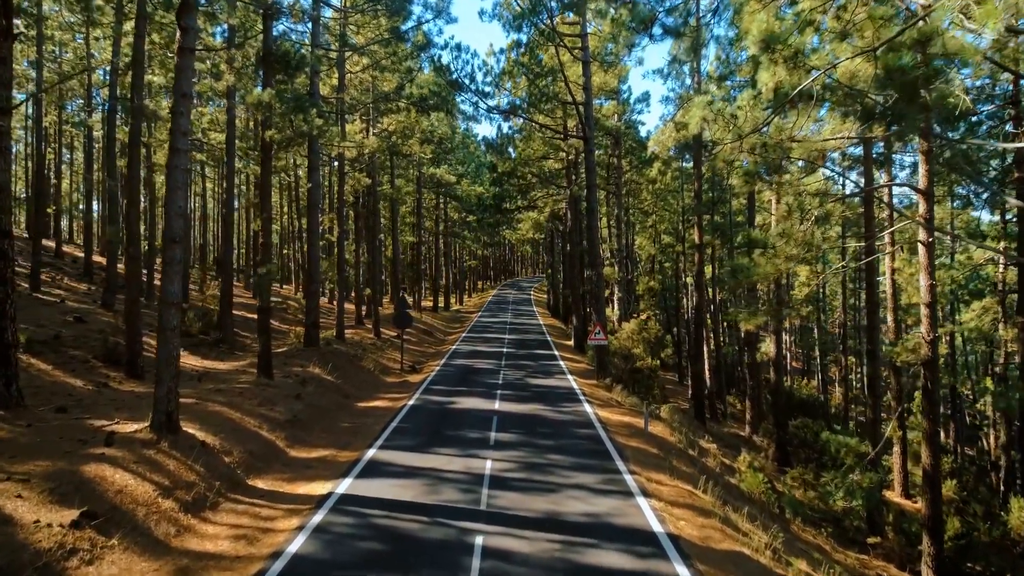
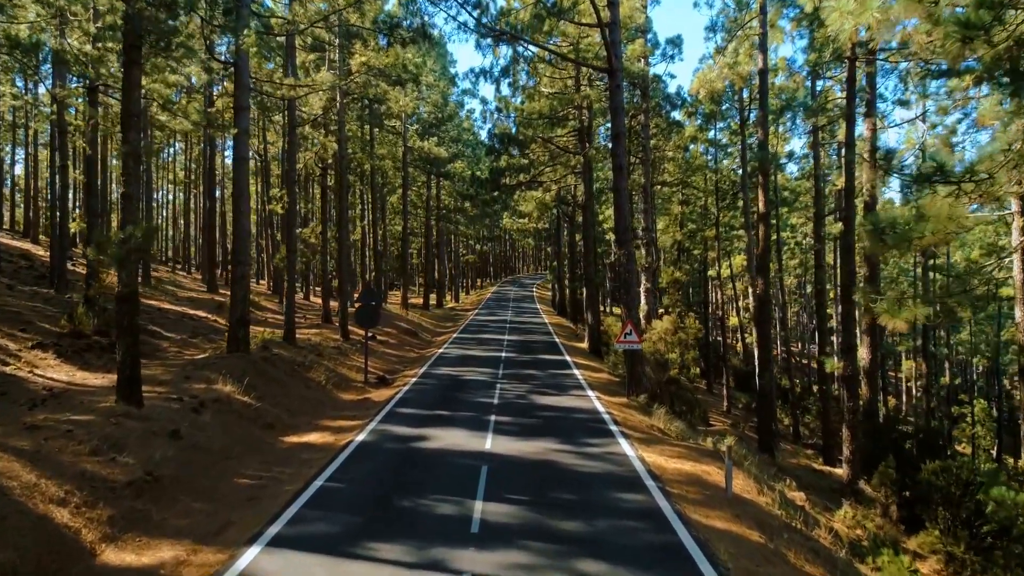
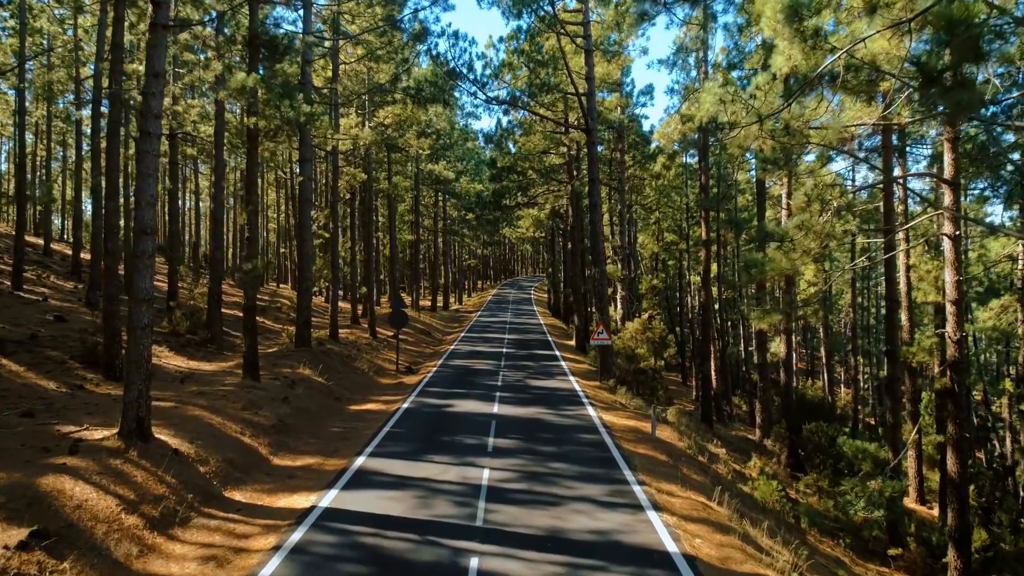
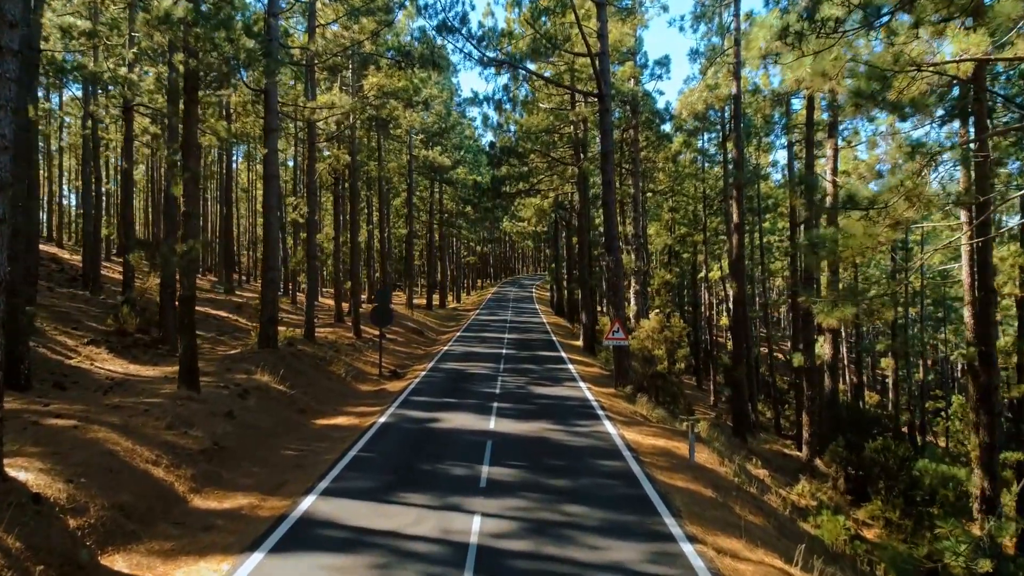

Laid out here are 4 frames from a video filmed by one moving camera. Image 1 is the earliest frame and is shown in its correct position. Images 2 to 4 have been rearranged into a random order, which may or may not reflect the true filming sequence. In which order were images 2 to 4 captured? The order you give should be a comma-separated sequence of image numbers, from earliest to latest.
3, 4, 2
